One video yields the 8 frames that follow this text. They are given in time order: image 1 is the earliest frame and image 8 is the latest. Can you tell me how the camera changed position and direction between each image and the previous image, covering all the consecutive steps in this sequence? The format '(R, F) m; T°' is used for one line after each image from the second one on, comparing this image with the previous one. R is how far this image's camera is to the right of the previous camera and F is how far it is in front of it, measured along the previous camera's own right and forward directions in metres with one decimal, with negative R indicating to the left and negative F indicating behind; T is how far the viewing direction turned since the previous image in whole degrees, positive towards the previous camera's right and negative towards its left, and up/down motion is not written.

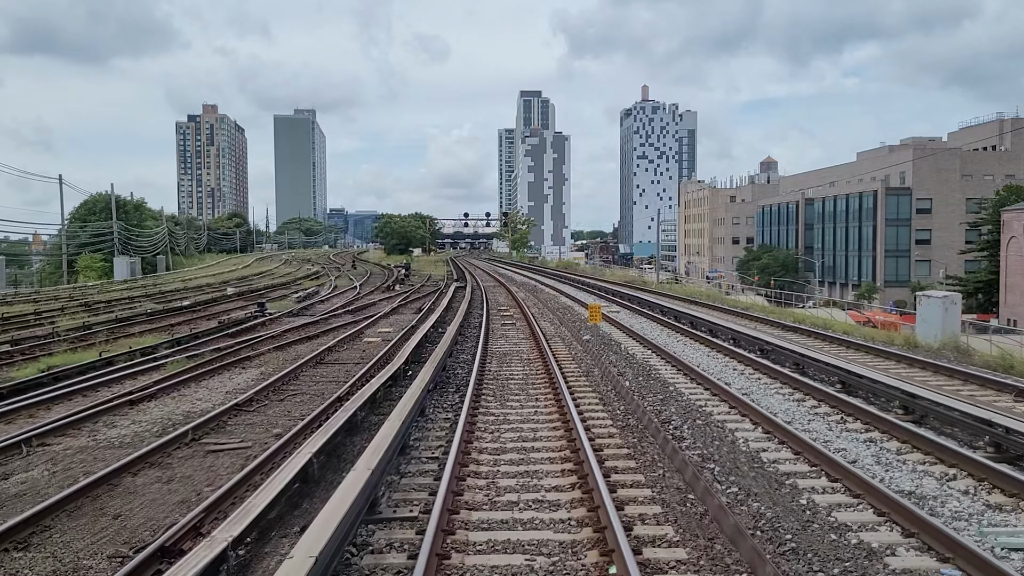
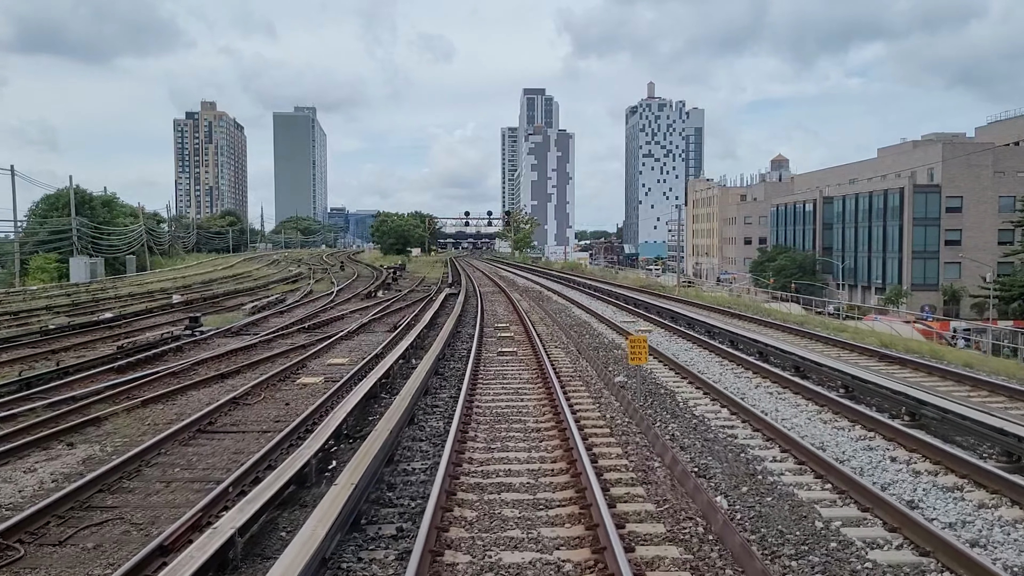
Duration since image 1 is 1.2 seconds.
(0.0, +2.7) m; 0°
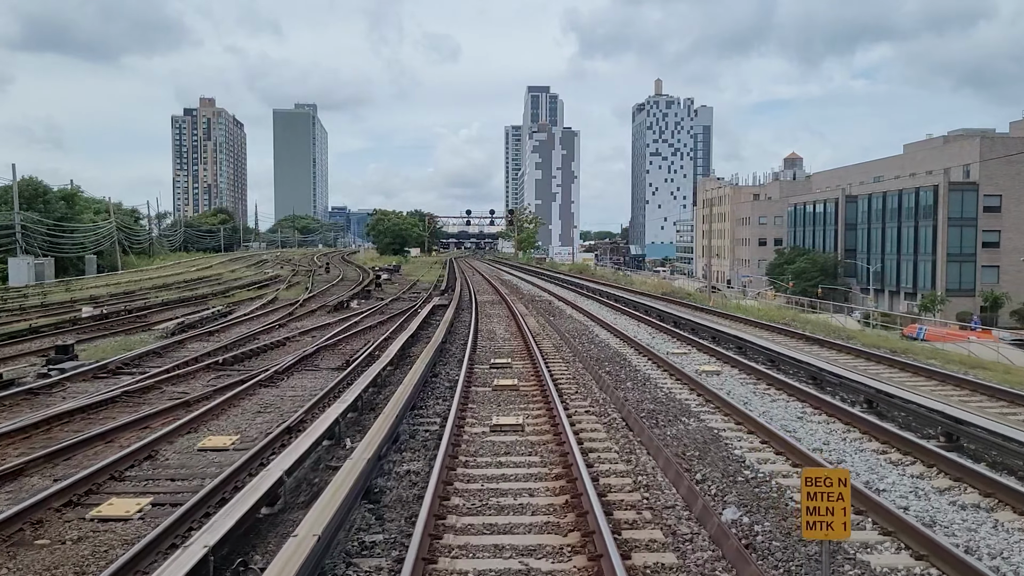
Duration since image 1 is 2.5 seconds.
(0.0, +3.0) m; 0°
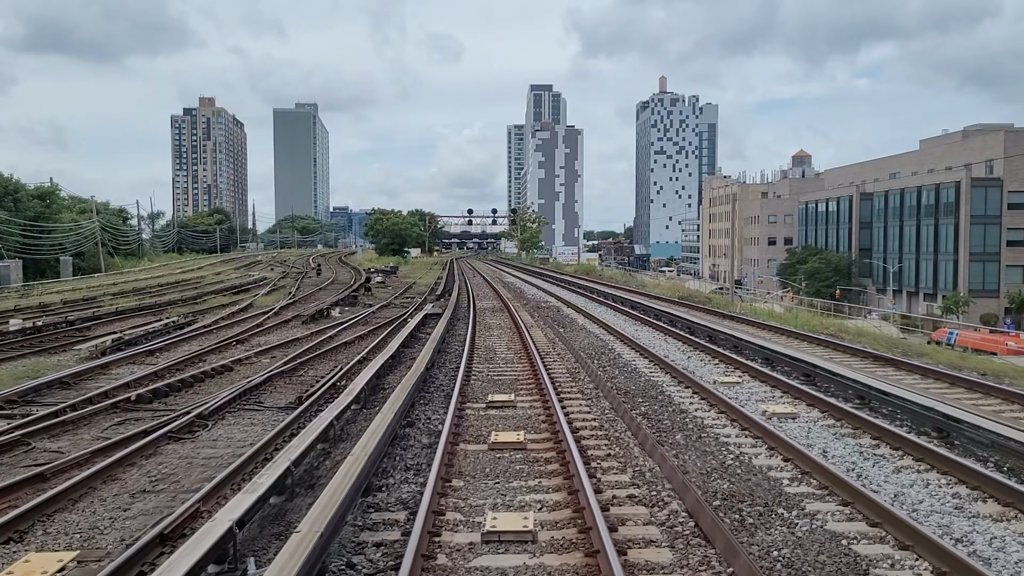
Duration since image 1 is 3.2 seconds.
(0.0, +1.6) m; 0°
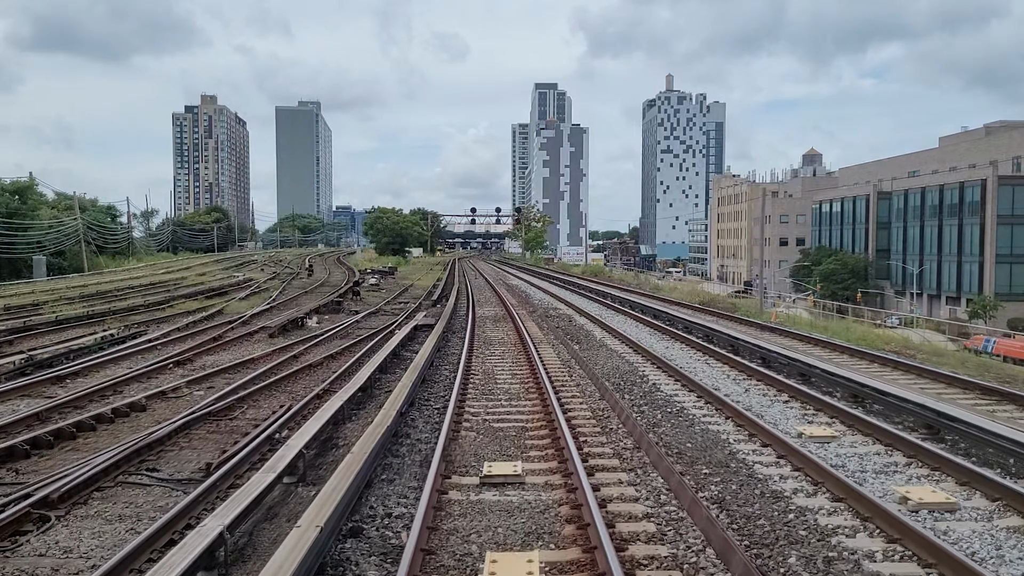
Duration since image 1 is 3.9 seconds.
(0.0, +1.6) m; 0°
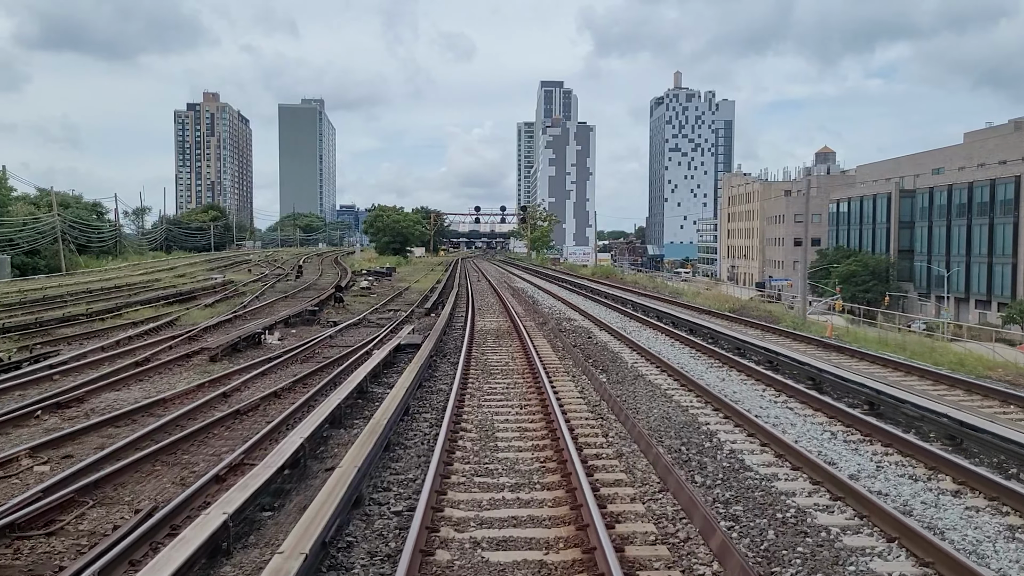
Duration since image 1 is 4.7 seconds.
(0.0, +1.9) m; 0°
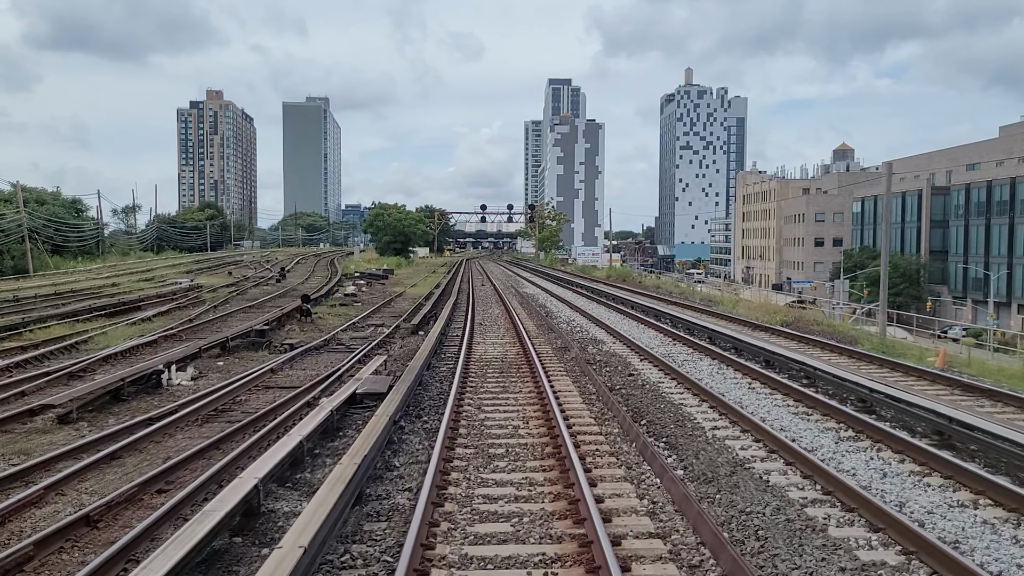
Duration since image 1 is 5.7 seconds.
(0.0, +2.4) m; 0°
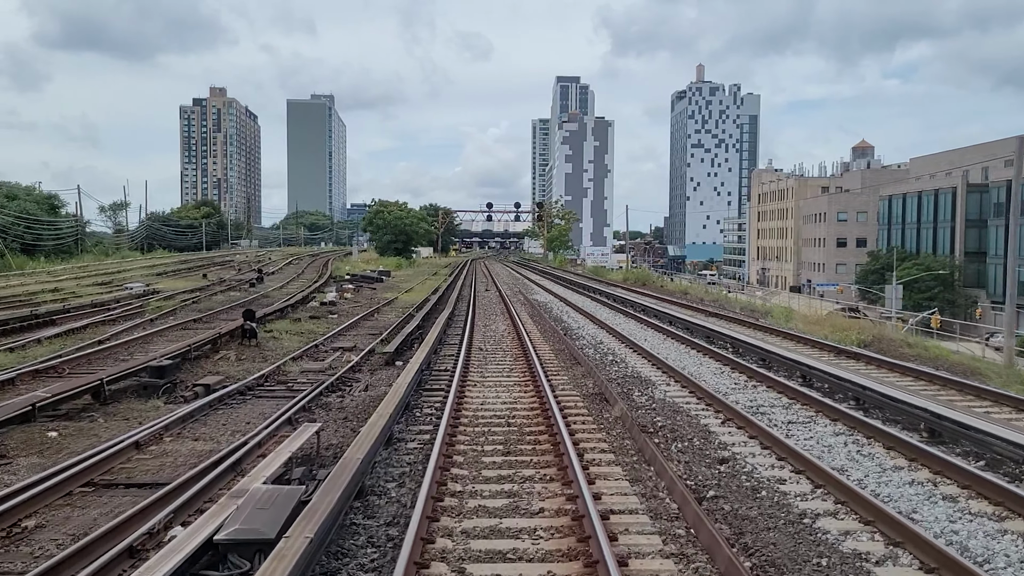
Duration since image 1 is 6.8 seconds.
(0.0, +2.5) m; 0°
